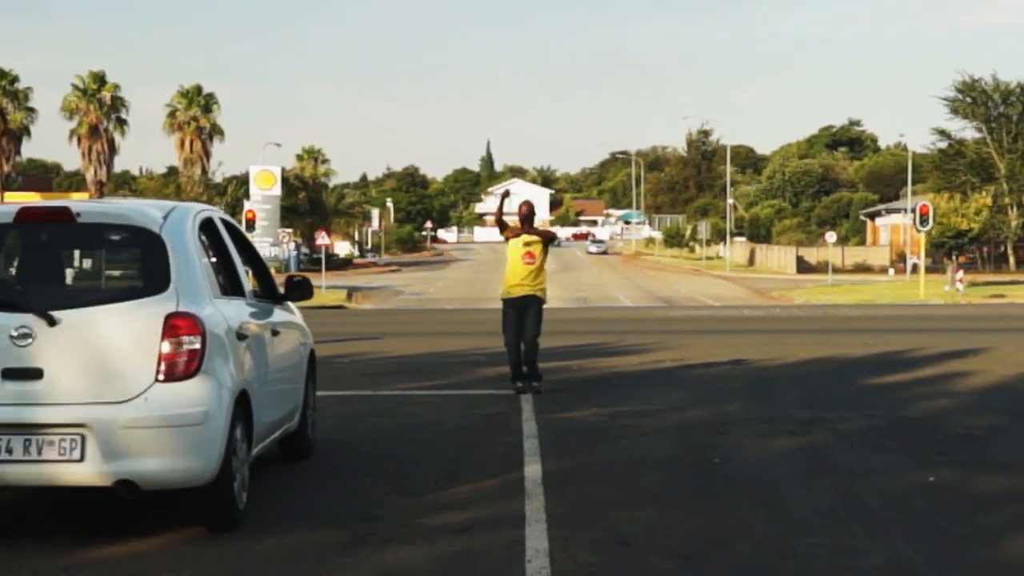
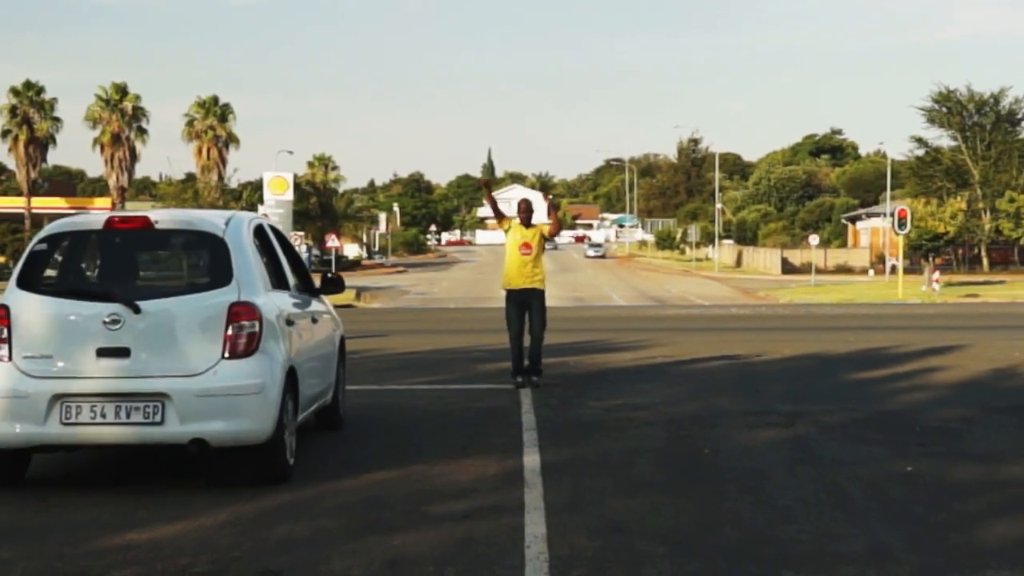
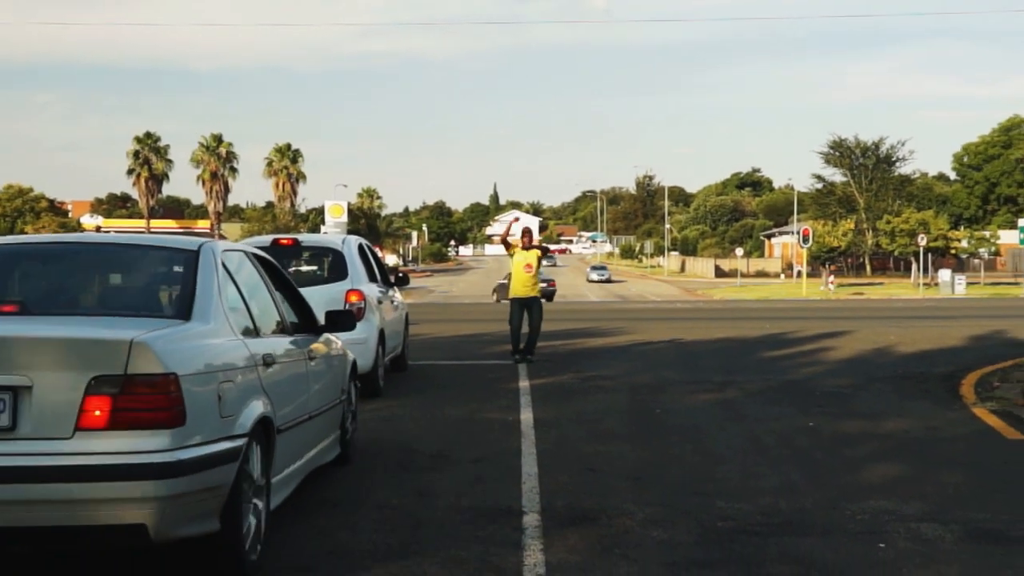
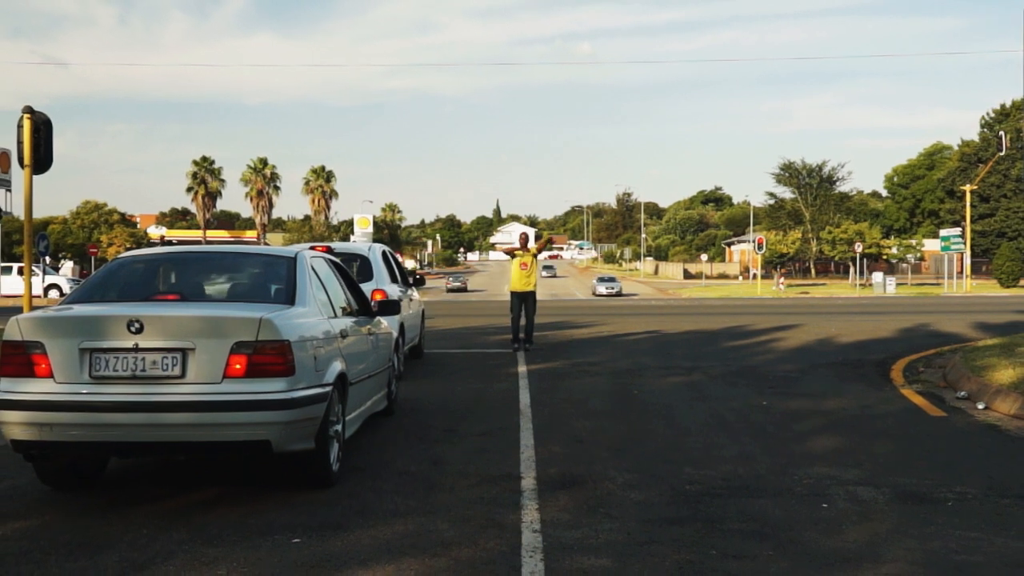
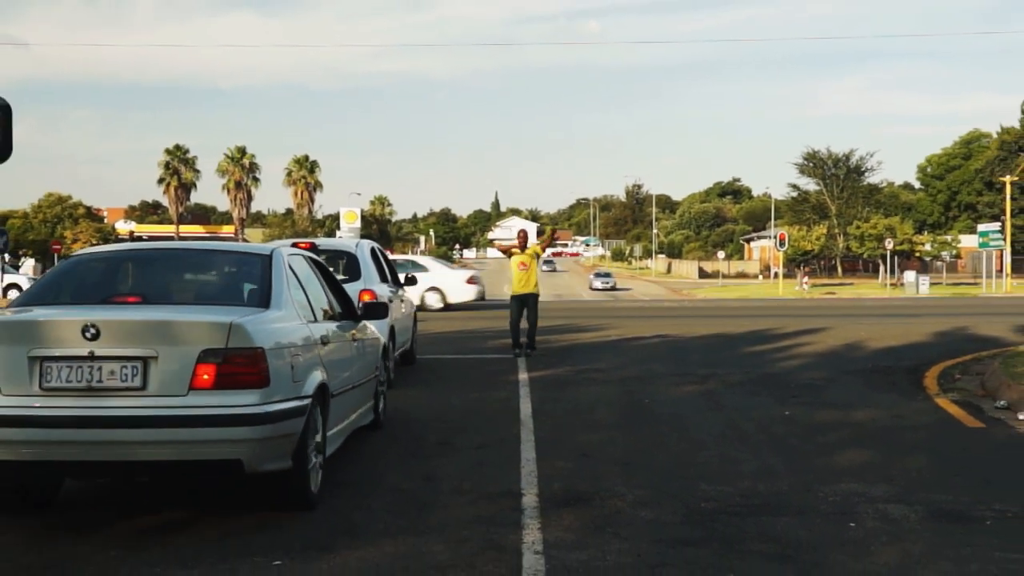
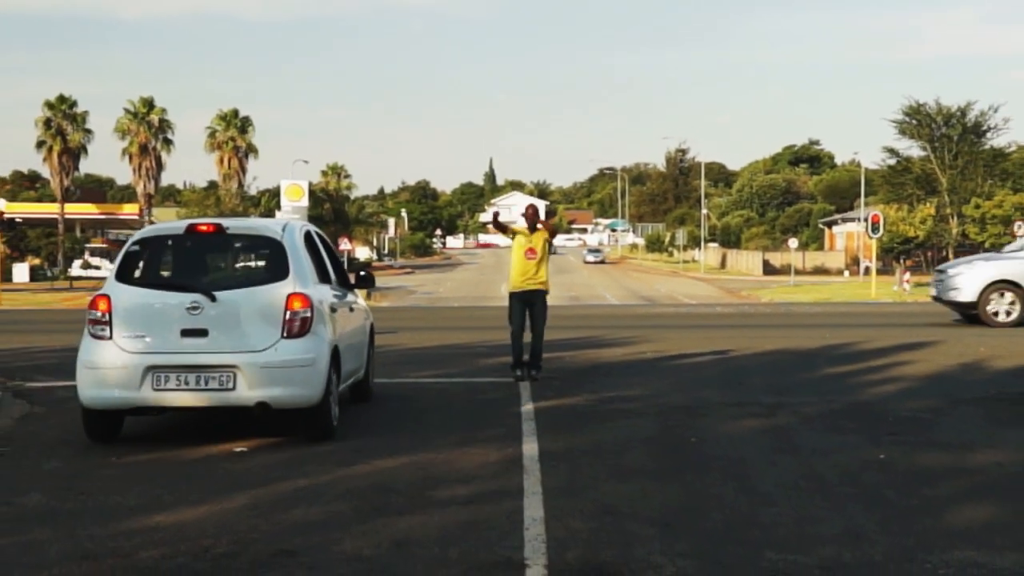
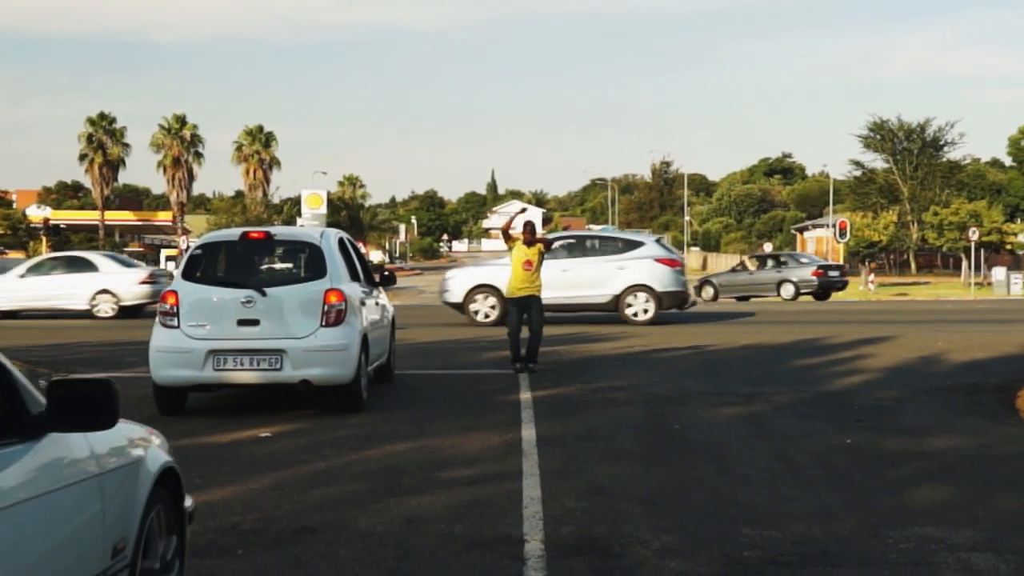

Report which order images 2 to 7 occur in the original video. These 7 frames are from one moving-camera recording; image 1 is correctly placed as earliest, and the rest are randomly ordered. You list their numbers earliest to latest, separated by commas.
2, 6, 7, 3, 5, 4
